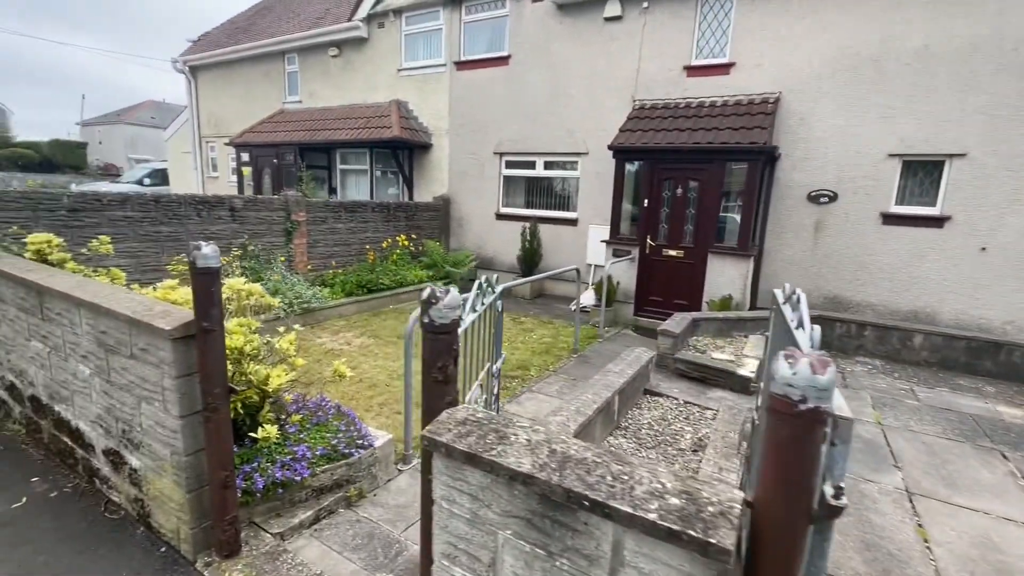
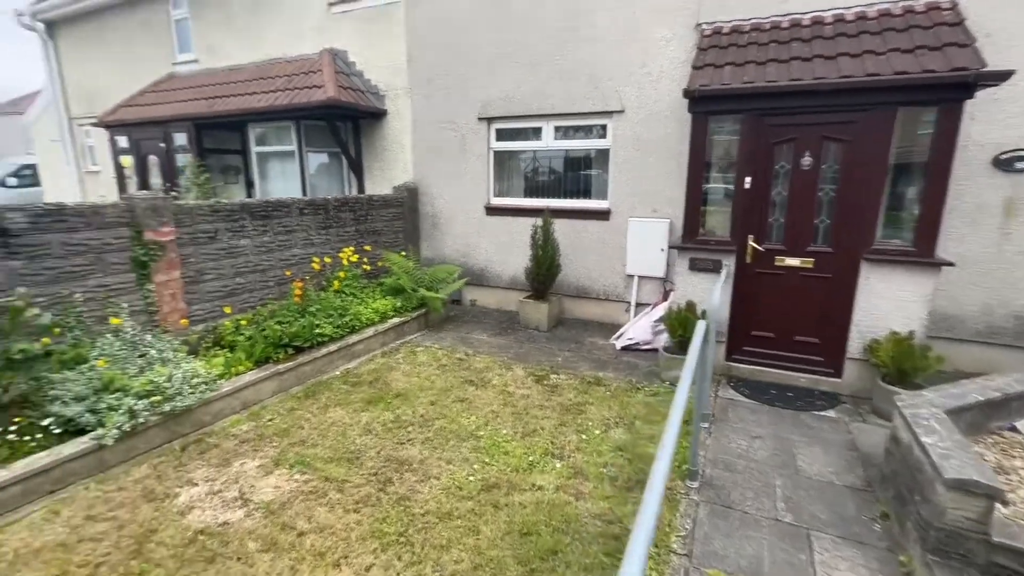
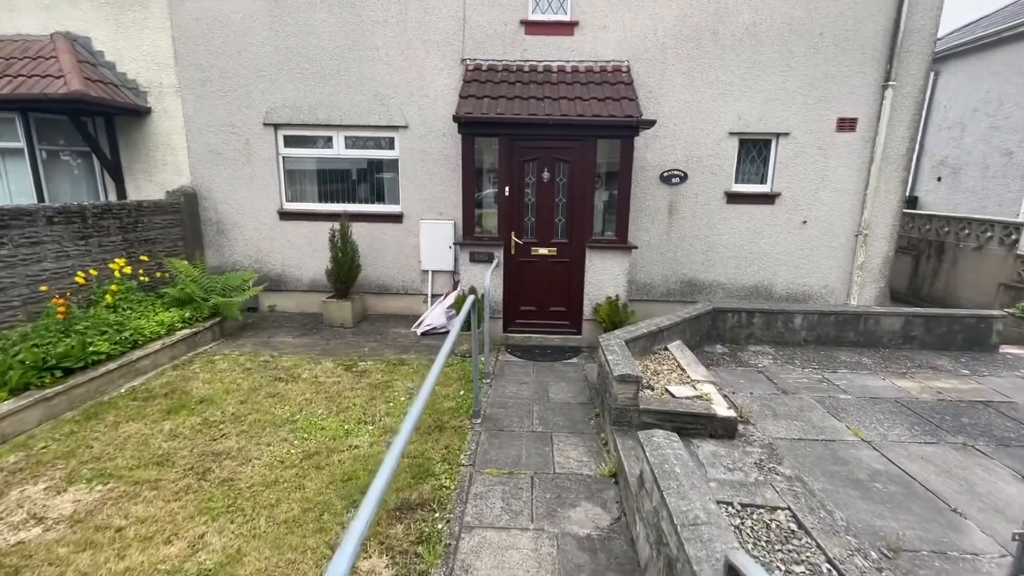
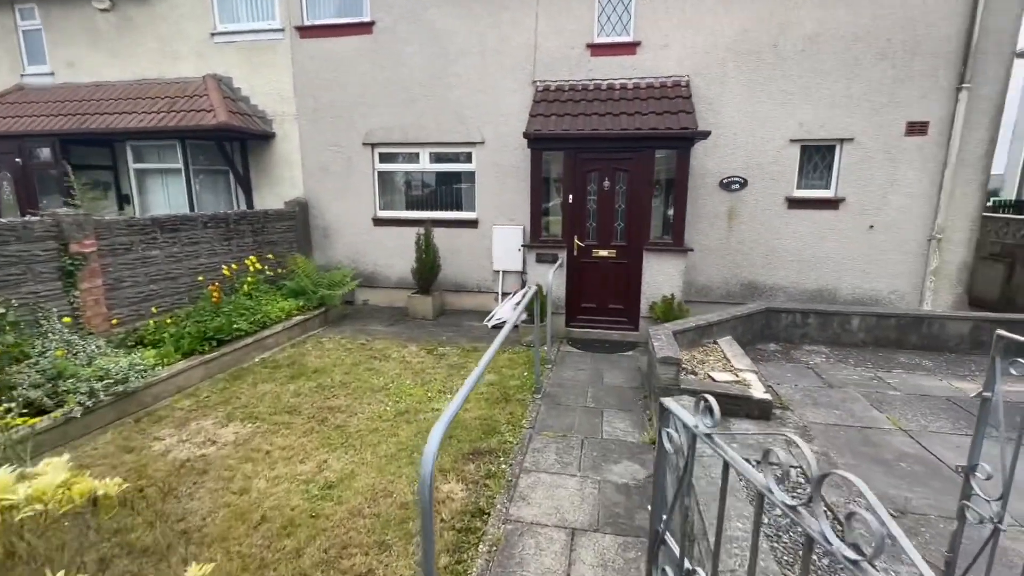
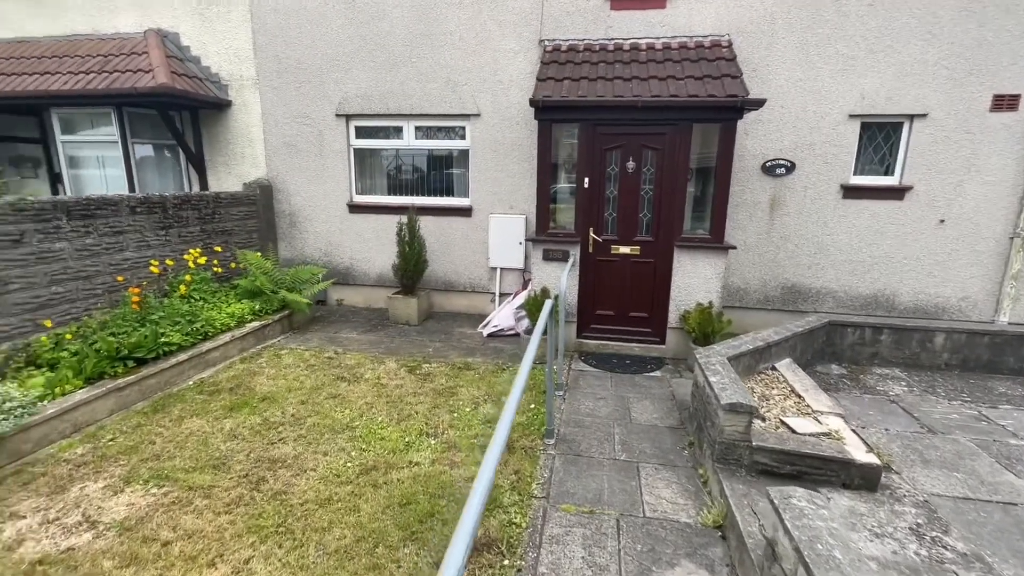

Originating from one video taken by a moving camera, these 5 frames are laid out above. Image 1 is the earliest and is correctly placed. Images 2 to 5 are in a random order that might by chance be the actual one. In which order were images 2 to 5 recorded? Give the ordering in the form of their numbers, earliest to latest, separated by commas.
4, 3, 5, 2
